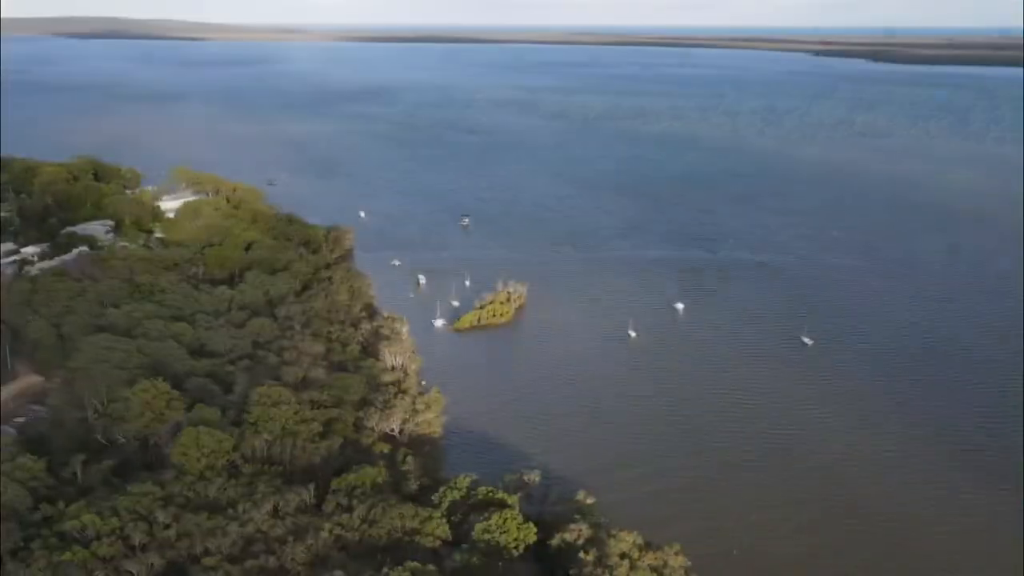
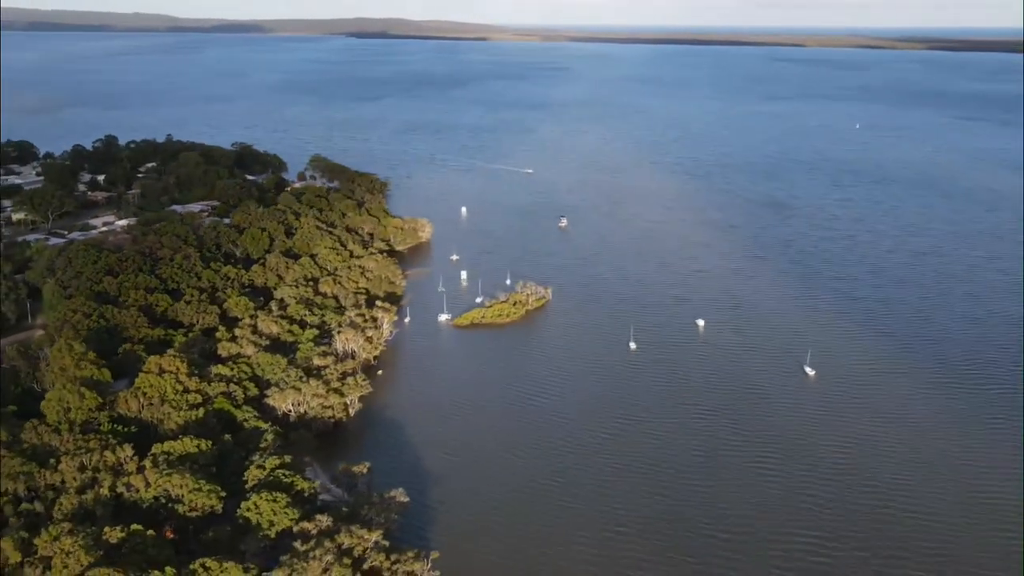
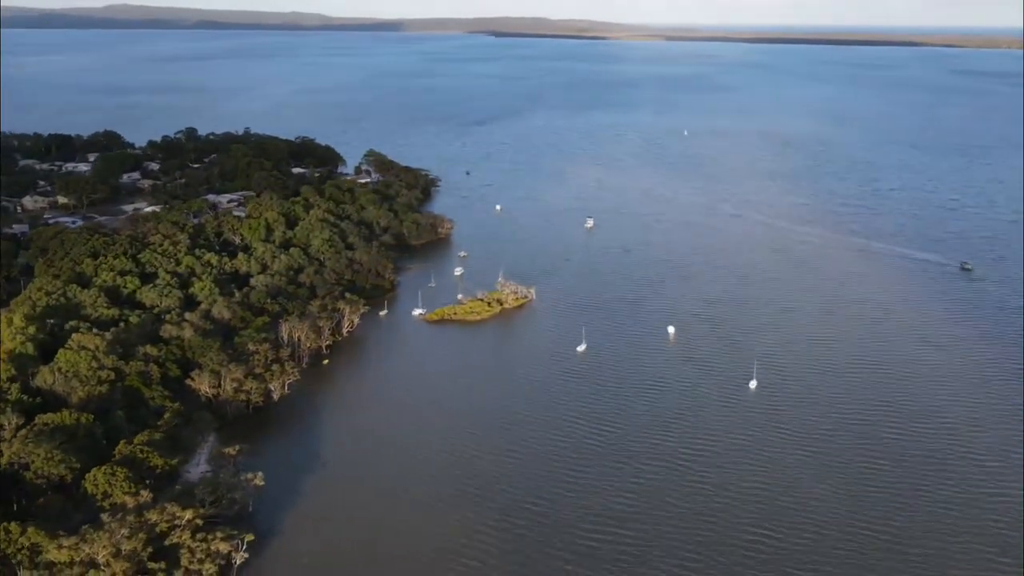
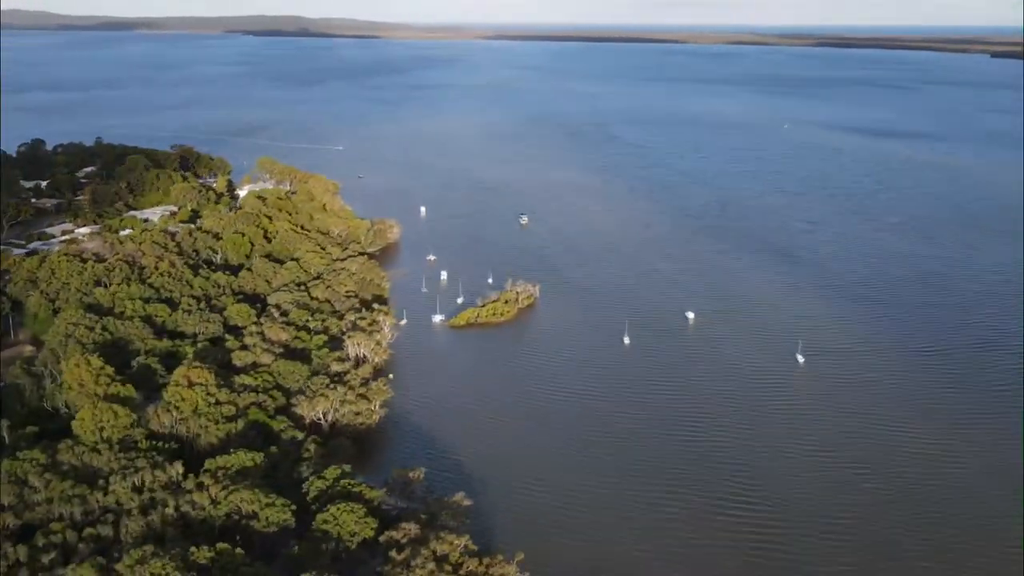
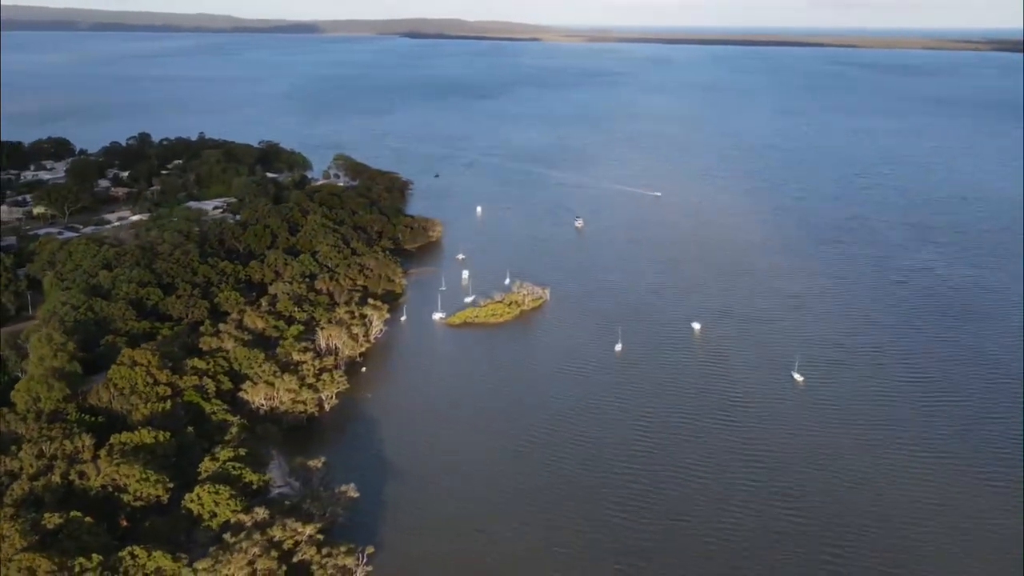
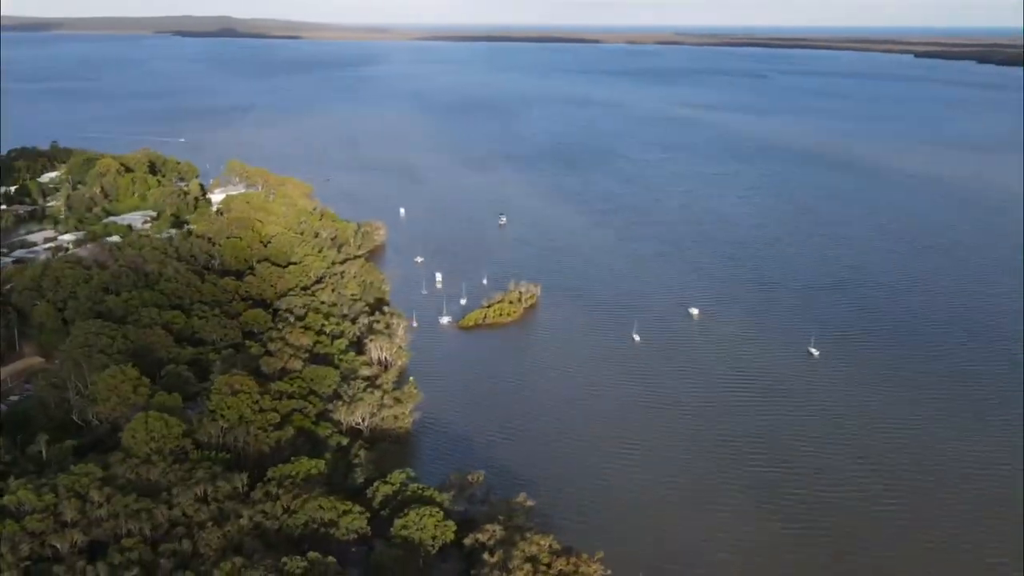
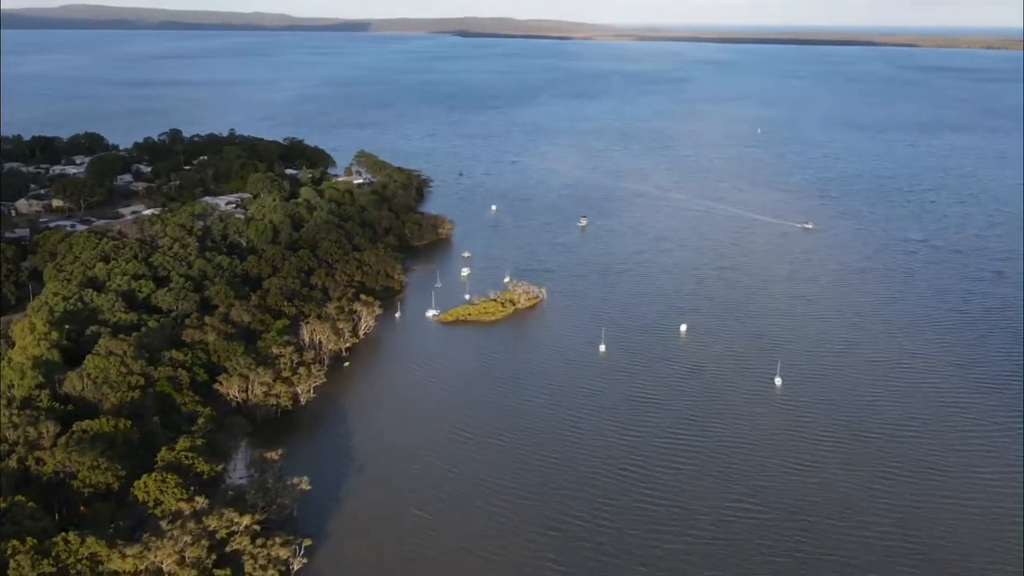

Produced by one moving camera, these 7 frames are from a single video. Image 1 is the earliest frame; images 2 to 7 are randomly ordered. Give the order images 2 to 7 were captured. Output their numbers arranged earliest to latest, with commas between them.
6, 4, 2, 5, 7, 3
